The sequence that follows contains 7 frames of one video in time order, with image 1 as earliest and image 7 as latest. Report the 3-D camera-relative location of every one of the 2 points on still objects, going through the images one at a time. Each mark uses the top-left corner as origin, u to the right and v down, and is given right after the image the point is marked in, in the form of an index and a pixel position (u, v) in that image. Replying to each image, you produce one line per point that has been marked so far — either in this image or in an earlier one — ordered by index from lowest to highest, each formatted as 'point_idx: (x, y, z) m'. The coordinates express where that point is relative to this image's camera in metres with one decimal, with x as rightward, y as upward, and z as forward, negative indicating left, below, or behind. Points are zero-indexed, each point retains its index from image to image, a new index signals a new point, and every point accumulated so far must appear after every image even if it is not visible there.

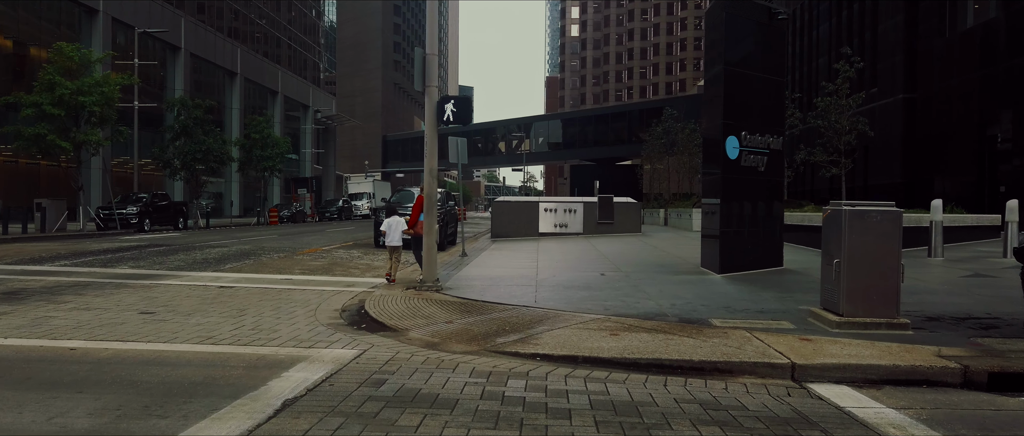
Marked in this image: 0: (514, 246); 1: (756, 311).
0: (0.0, -0.8, +19.8) m
1: (+2.8, -1.1, +8.3) m
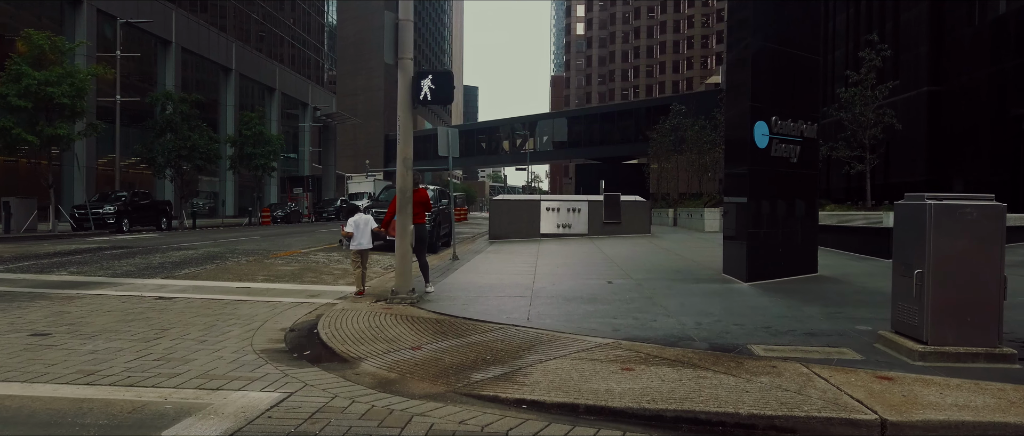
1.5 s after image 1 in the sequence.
0: (0.0, -0.7, +18.1) m
1: (+2.6, -1.0, +6.6) m
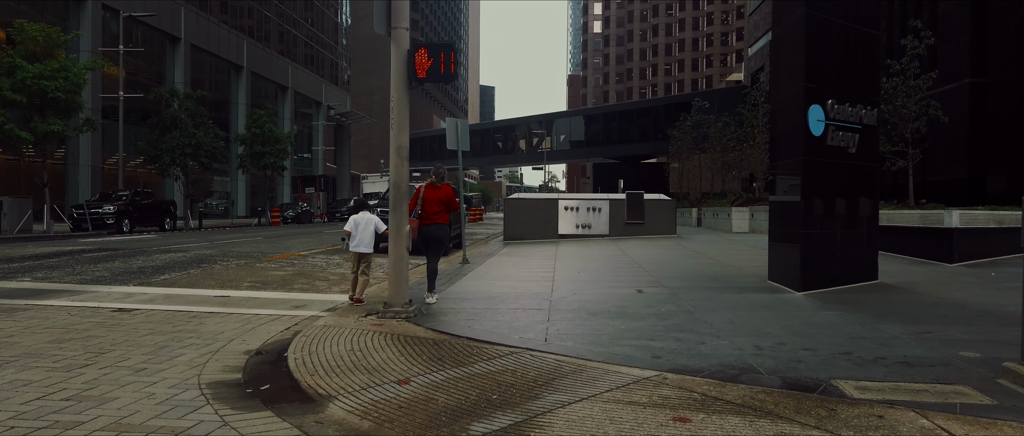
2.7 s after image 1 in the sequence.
0: (+0.3, -0.7, +16.8) m
1: (+2.7, -1.0, +5.2) m
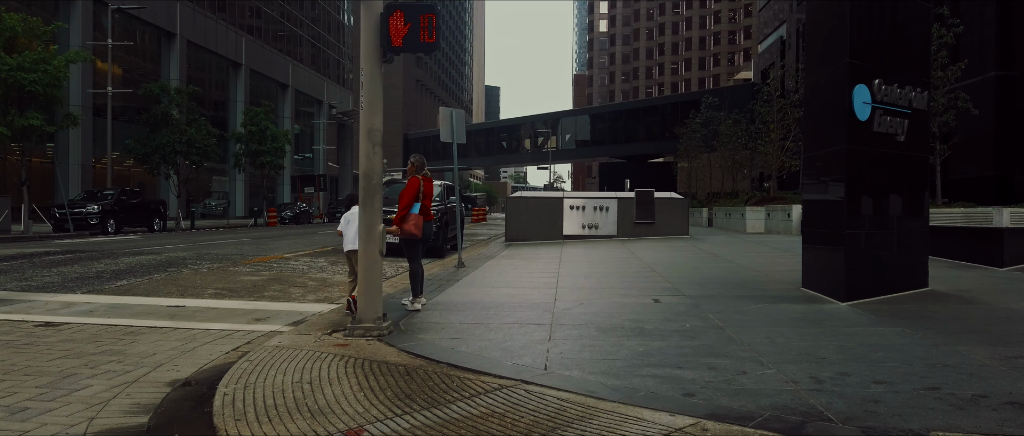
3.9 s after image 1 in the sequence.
0: (+0.4, -0.7, +15.6) m
1: (+2.7, -1.0, +4.0) m
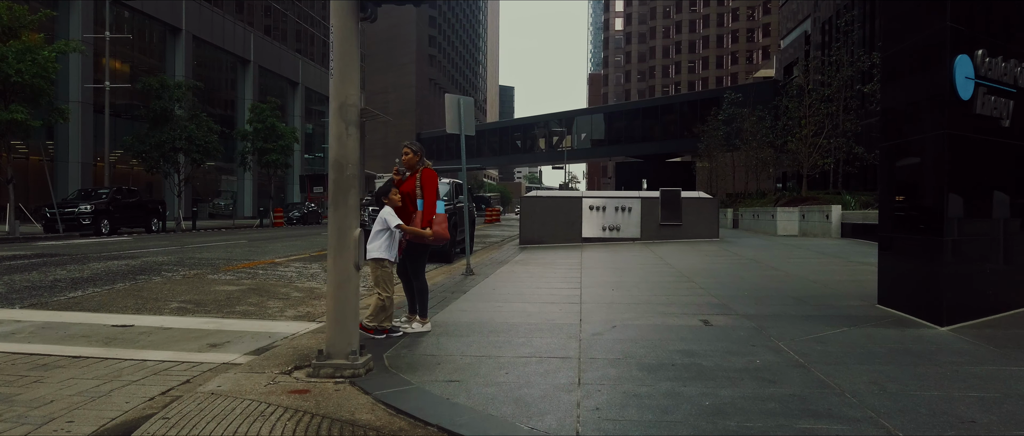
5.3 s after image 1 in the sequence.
0: (+0.7, -0.8, +14.1) m
1: (+2.7, -1.0, +2.5) m
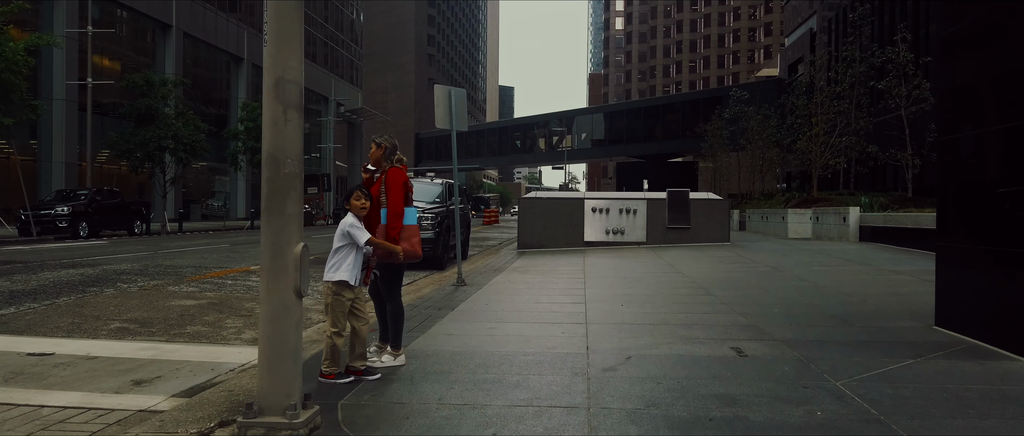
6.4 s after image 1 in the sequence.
0: (+0.6, -0.8, +13.0) m
1: (+2.7, -1.1, +1.4) m
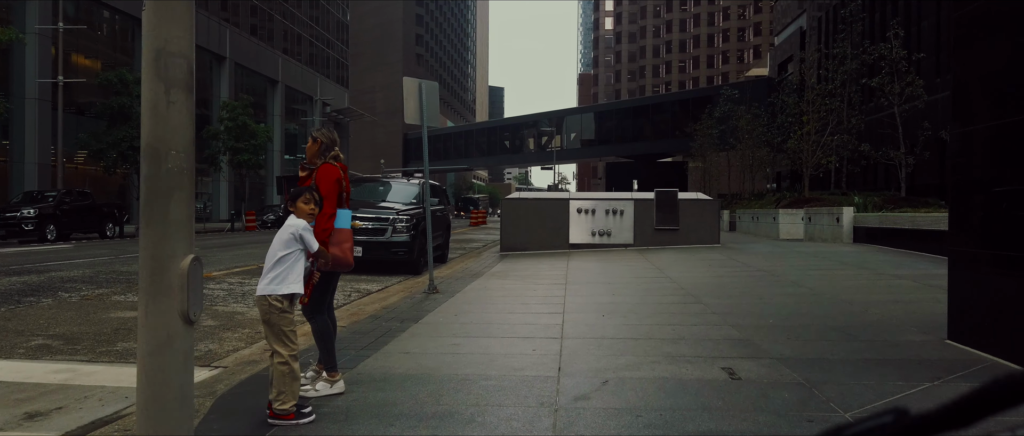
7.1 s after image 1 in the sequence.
0: (+0.3, -0.8, +12.4) m
1: (+2.5, -1.1, +0.7) m
